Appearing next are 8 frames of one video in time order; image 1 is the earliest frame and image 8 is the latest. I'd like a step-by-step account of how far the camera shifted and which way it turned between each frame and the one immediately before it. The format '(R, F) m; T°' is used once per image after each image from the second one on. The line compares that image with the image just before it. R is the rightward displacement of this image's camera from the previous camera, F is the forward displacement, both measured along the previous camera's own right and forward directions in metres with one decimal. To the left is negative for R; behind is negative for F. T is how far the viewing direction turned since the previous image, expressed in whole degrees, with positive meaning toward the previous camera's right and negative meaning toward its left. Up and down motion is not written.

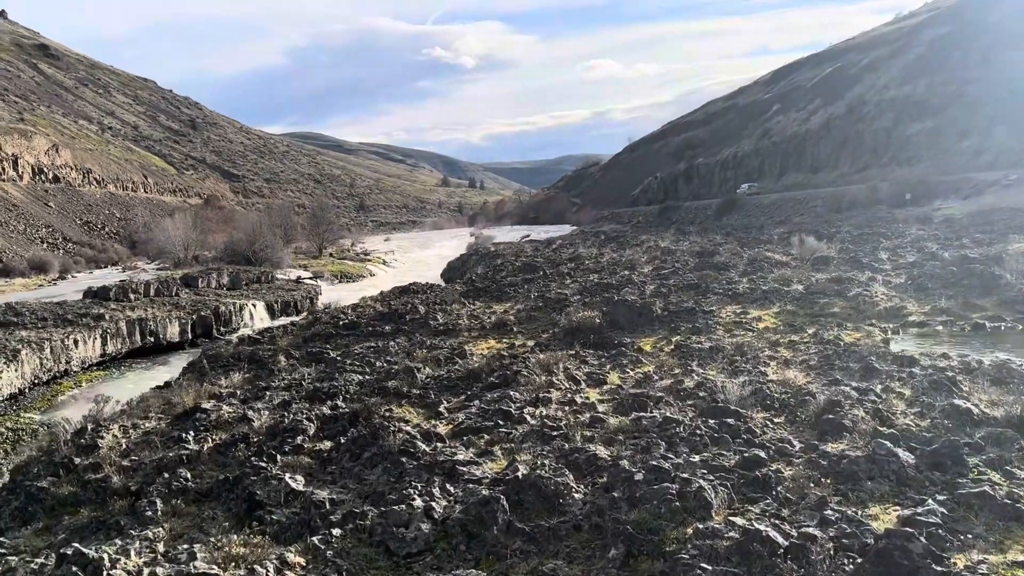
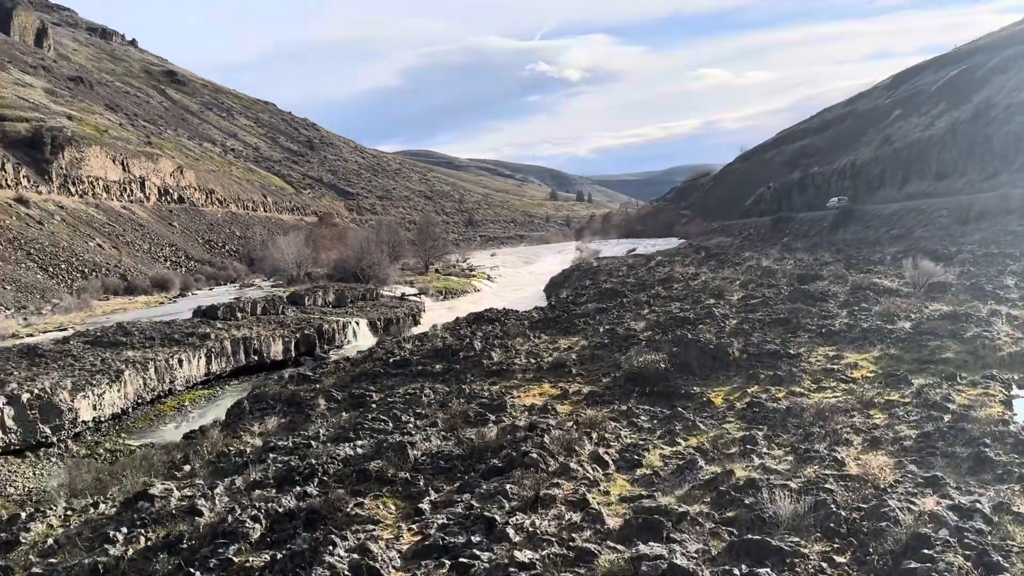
(+0.6, +1.2) m; -7°
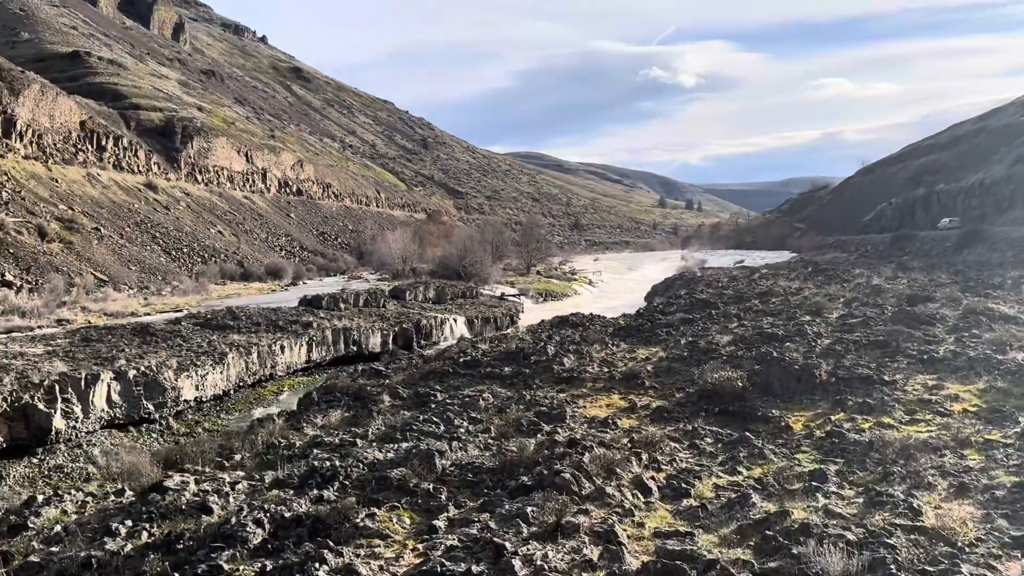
(+0.3, +0.5) m; -7°
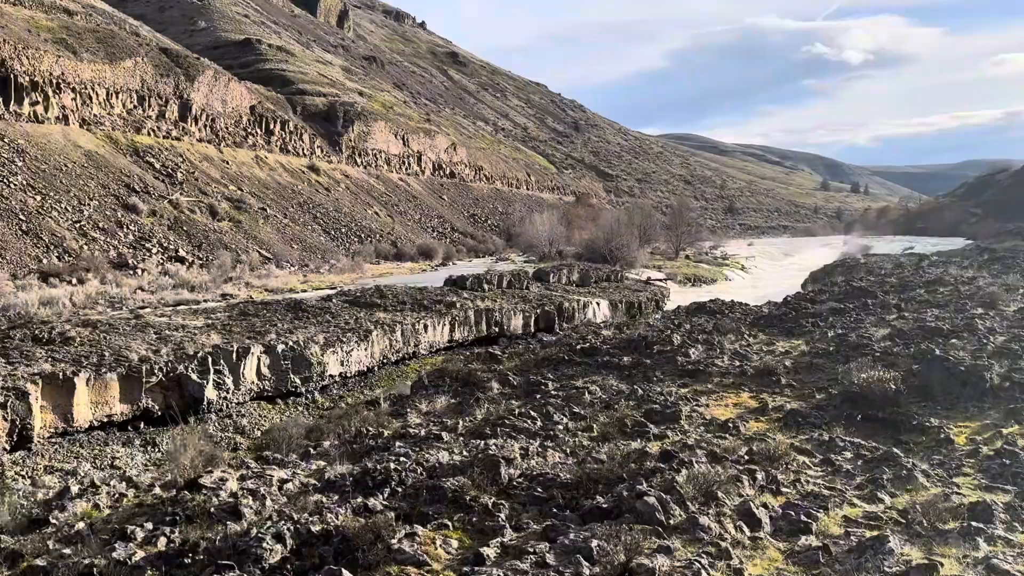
(+0.3, +0.9) m; -9°
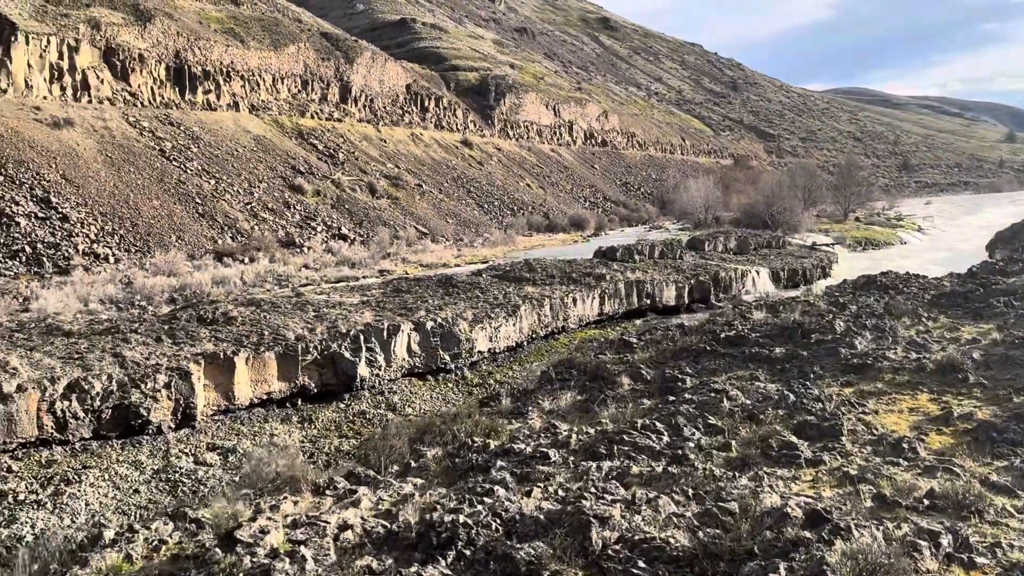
(+0.3, +1.0) m; -10°
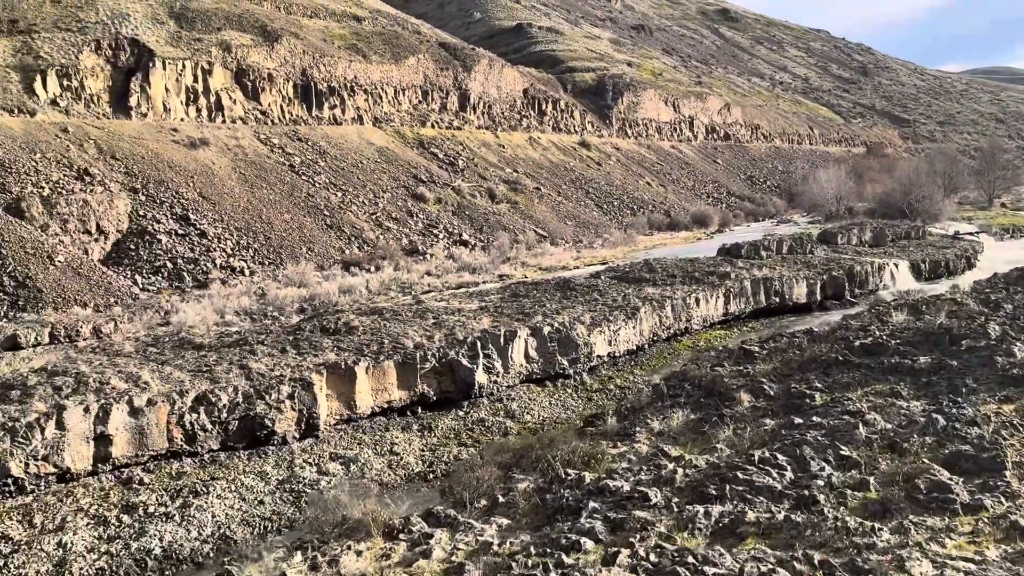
(+0.2, +0.7) m; -8°
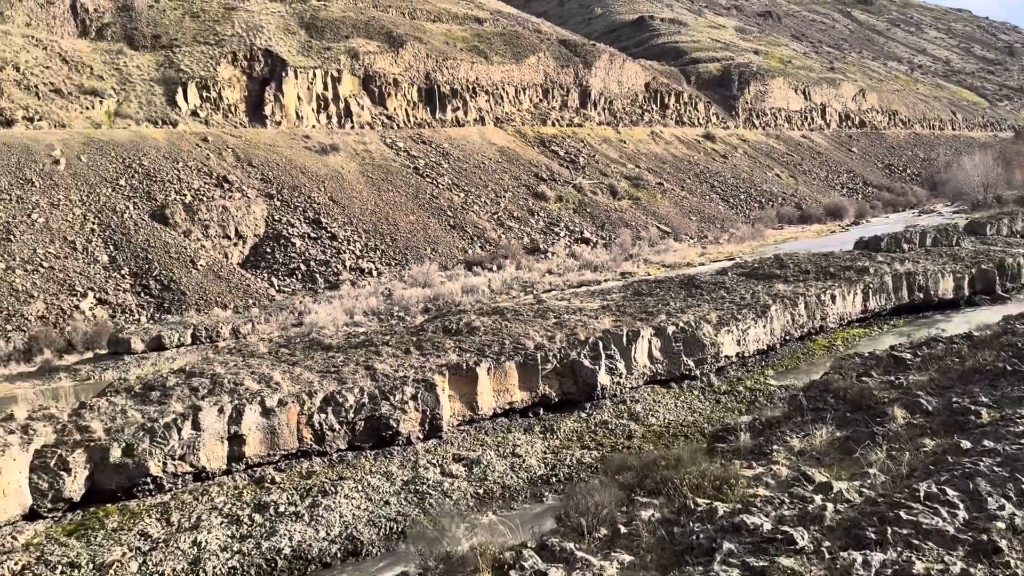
(0.0, +0.5) m; -8°
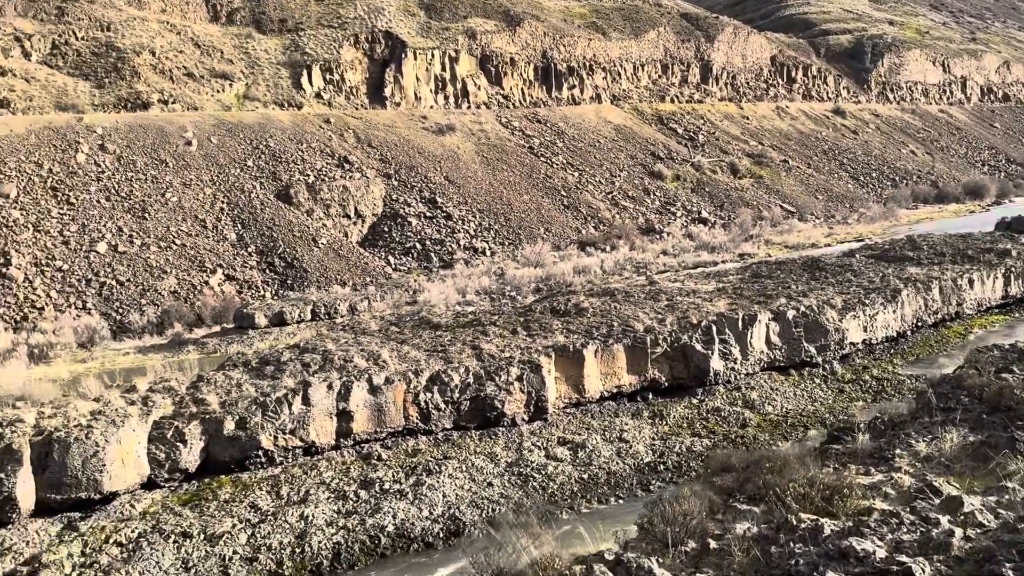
(+0.2, +0.5) m; -7°
